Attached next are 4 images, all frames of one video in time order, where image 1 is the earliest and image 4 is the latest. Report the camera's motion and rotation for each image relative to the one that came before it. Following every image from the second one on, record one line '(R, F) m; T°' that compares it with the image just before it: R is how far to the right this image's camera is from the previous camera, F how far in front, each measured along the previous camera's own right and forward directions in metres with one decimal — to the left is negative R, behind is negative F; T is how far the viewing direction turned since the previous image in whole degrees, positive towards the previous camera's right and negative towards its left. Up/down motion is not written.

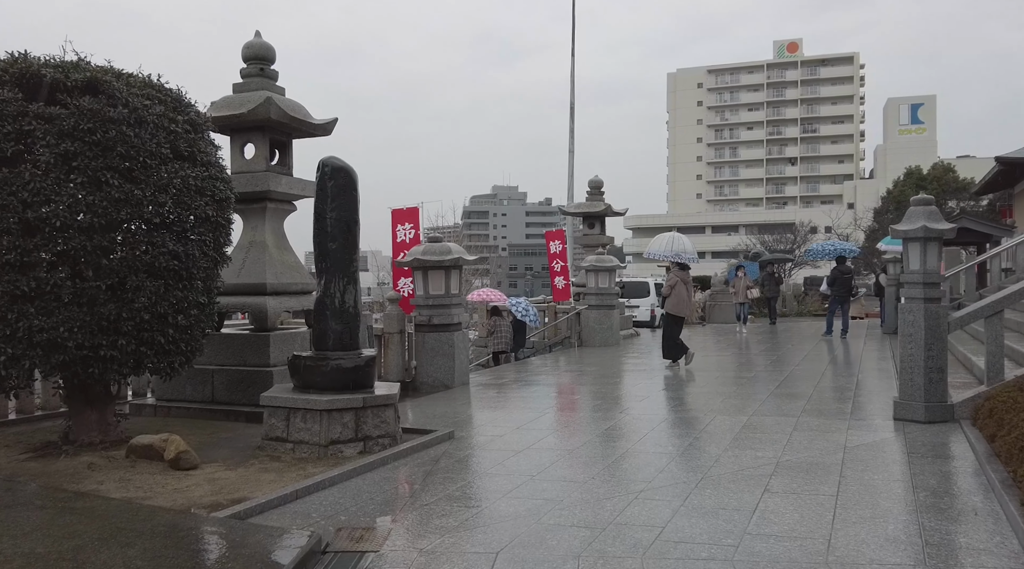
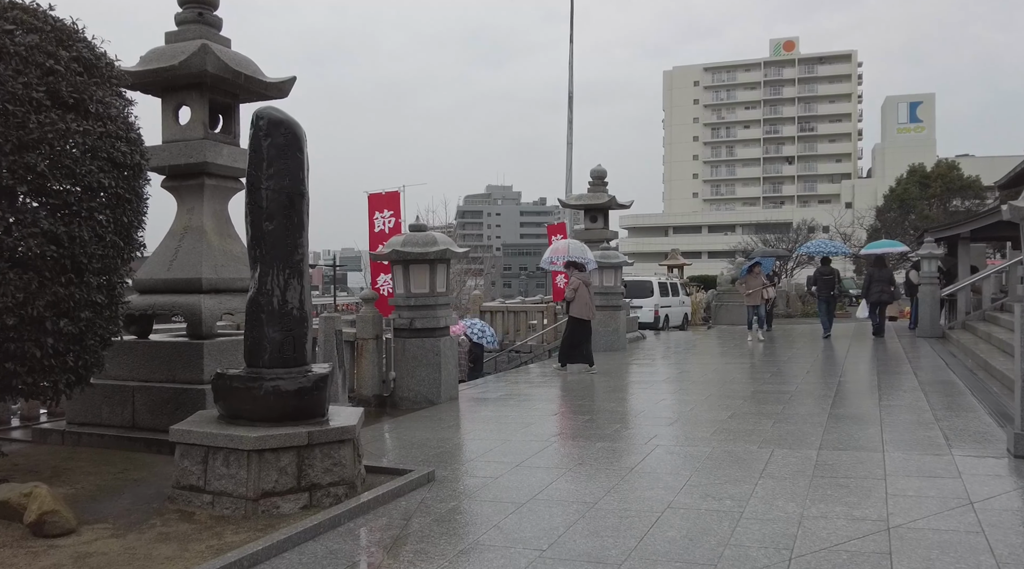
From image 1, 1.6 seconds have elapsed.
(0.0, +1.8) m; 0°
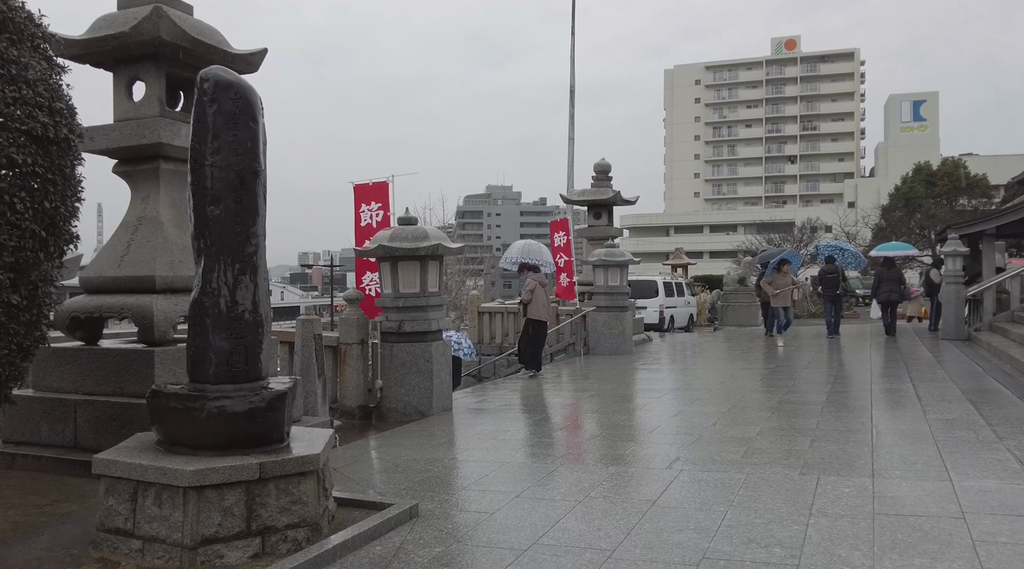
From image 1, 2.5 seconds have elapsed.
(0.0, +0.9) m; 0°
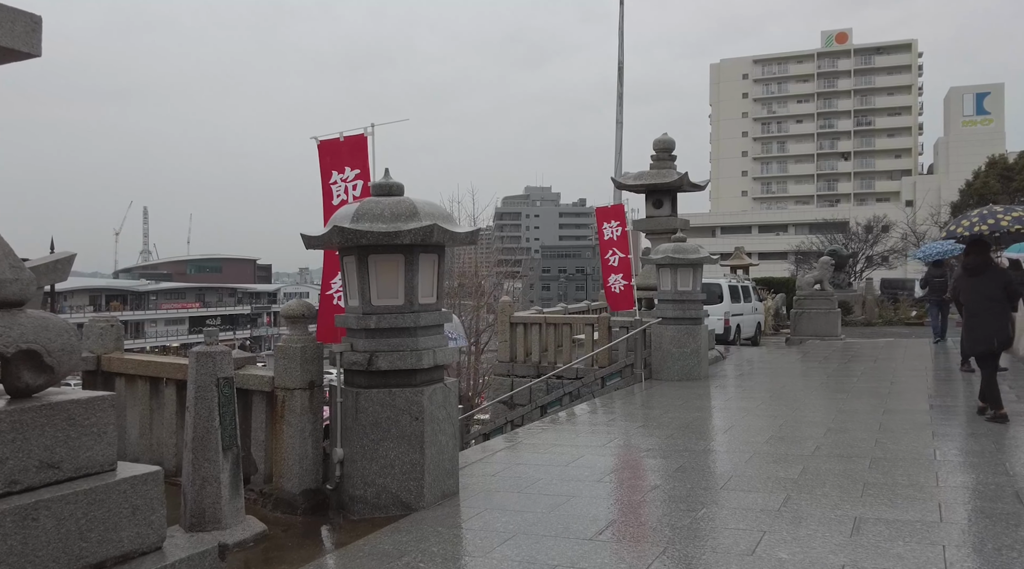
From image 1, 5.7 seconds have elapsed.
(0.0, +3.4) m; -3°
